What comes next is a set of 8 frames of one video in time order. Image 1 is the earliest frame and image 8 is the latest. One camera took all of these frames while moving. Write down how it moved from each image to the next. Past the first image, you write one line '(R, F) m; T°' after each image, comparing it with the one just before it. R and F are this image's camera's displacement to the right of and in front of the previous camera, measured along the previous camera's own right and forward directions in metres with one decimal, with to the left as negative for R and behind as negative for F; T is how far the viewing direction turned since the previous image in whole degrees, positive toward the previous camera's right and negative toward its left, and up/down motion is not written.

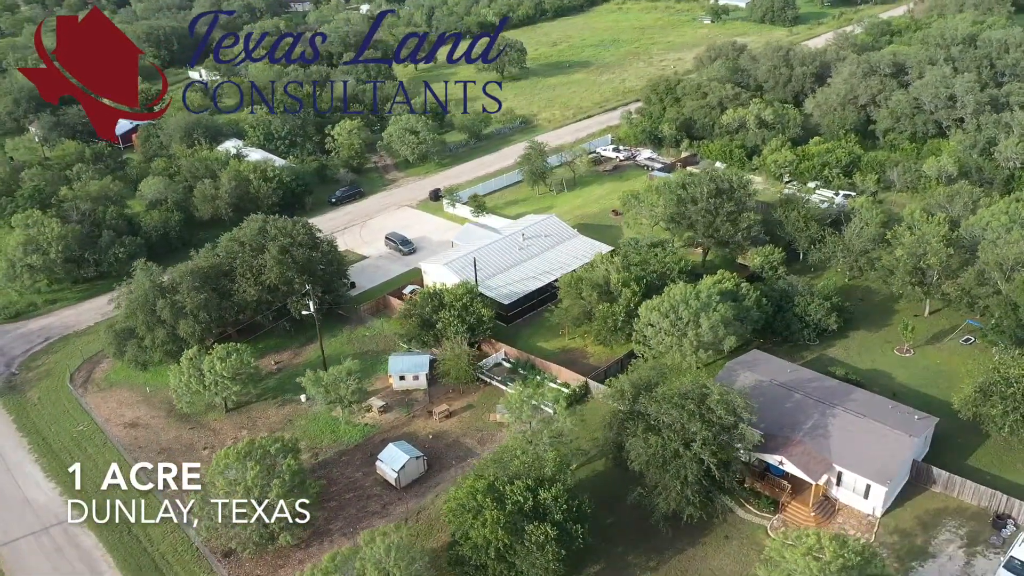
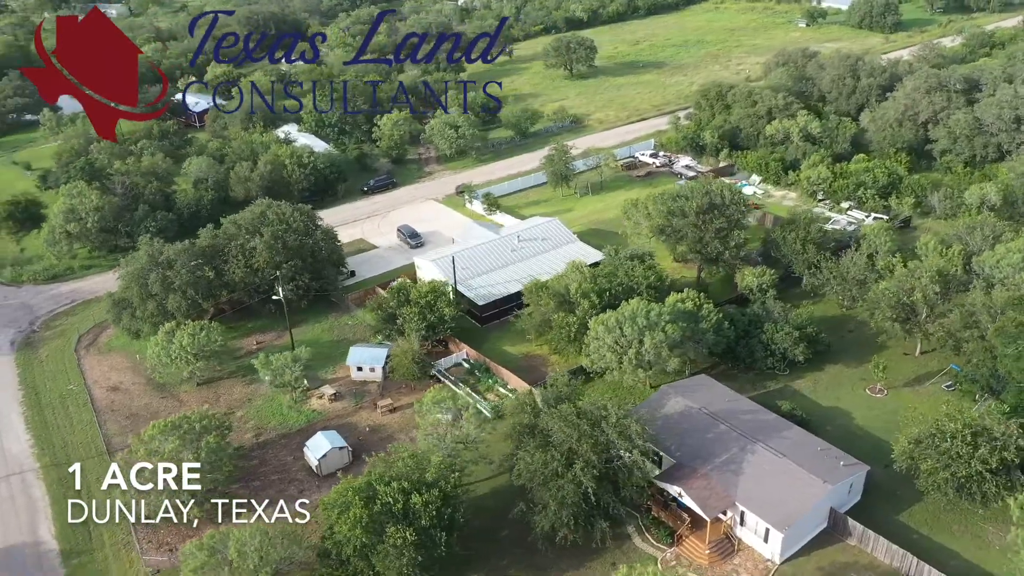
(+6.9, +0.5) m; -8°
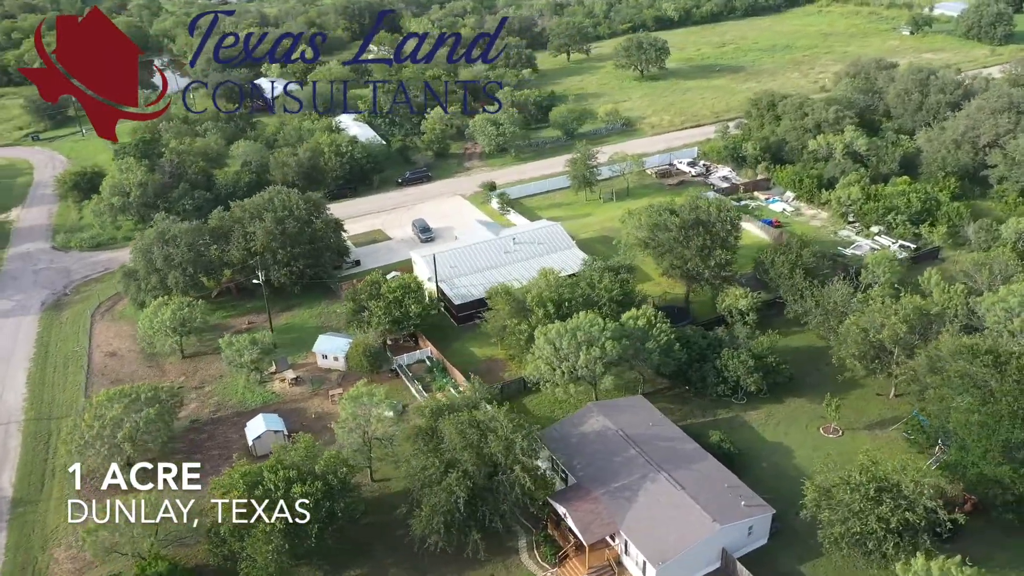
(+6.9, +0.5) m; -8°
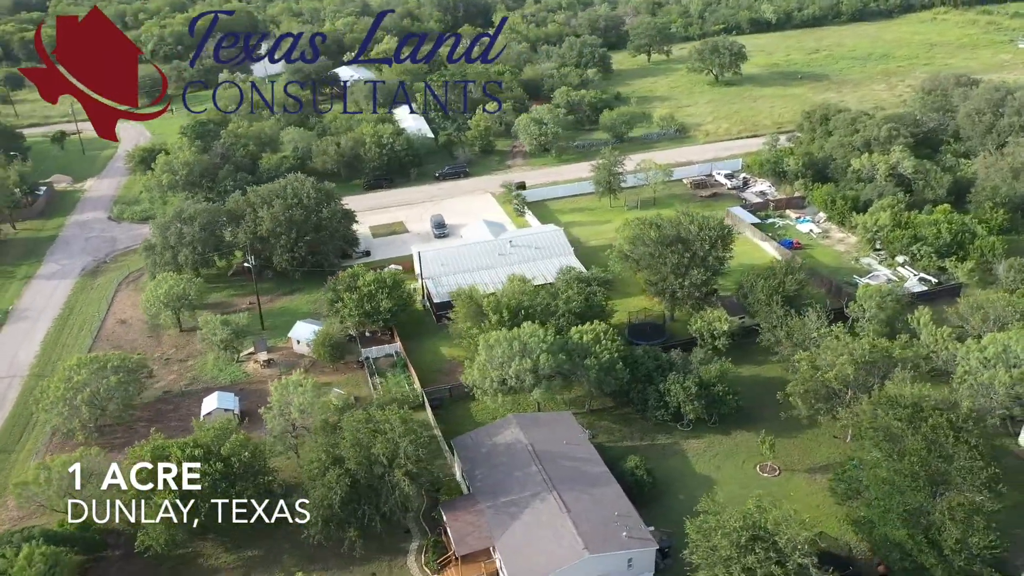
(+7.0, +0.5) m; -8°
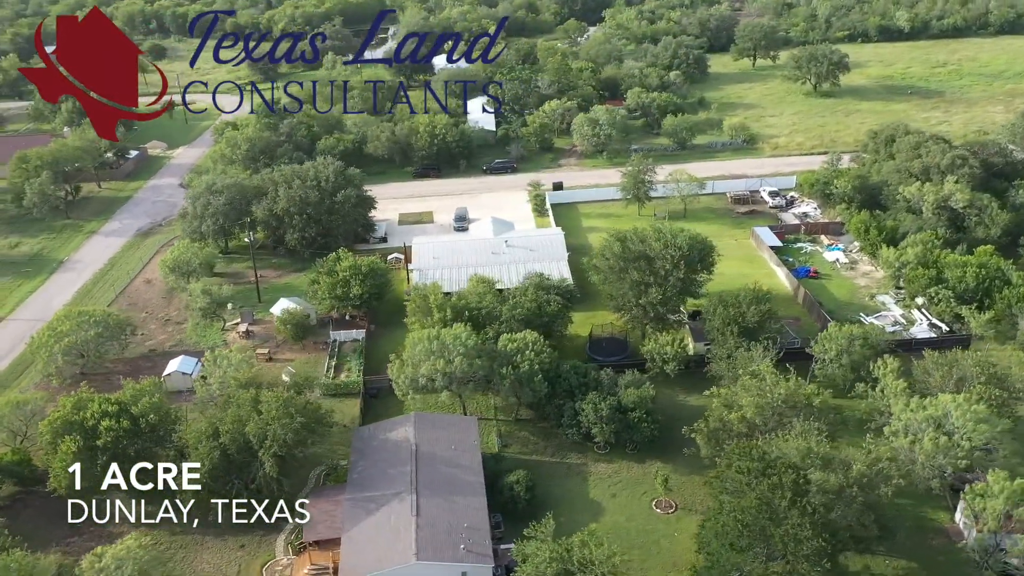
(+8.7, +0.9) m; -11°
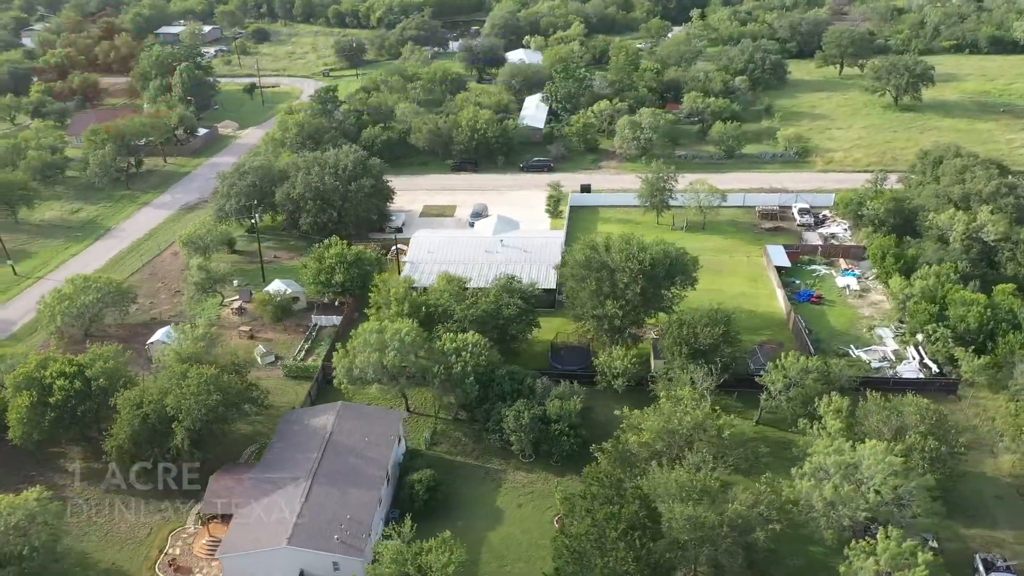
(+7.0, +0.5) m; -8°
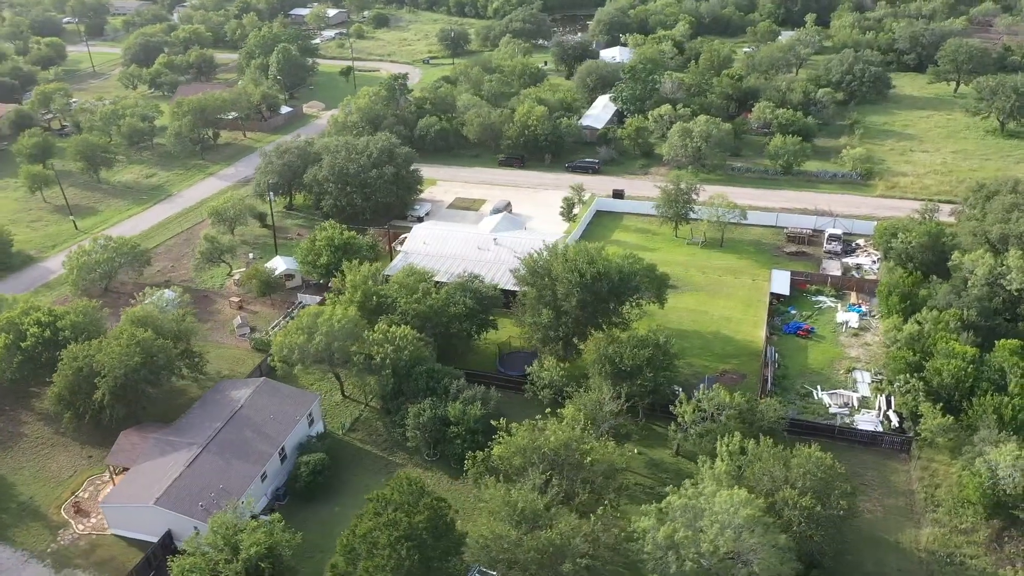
(+8.7, +0.9) m; -10°
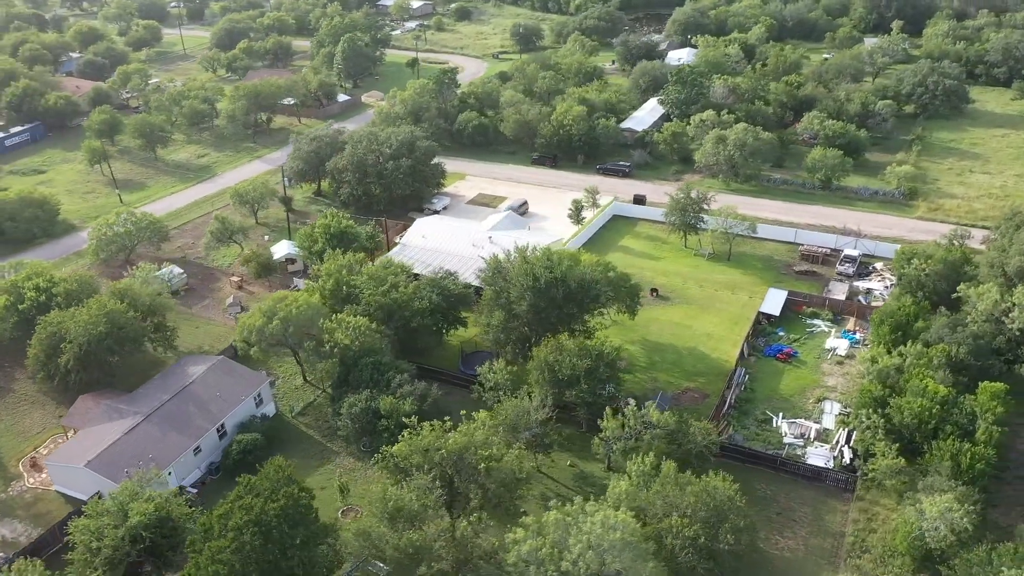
(+6.1, +0.5) m; -7°
